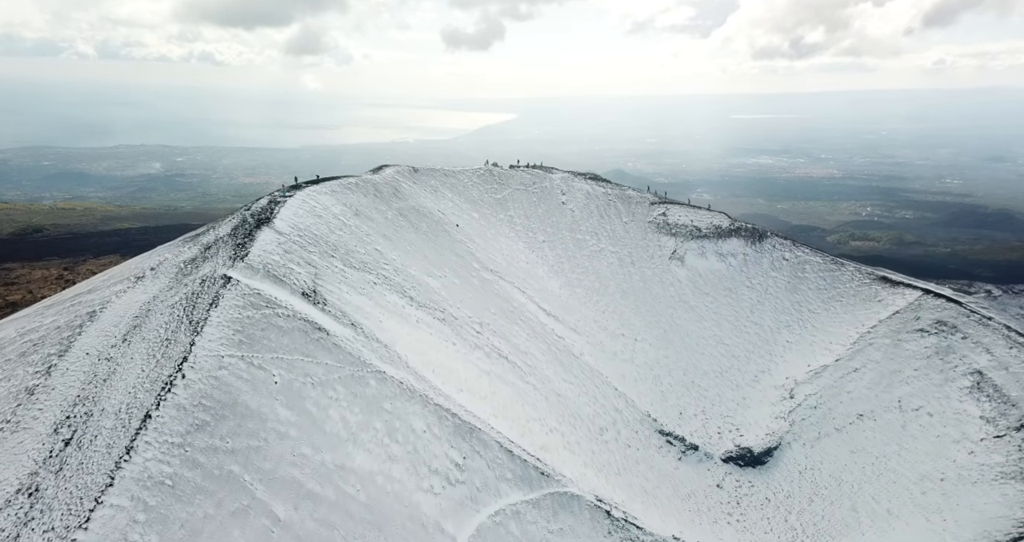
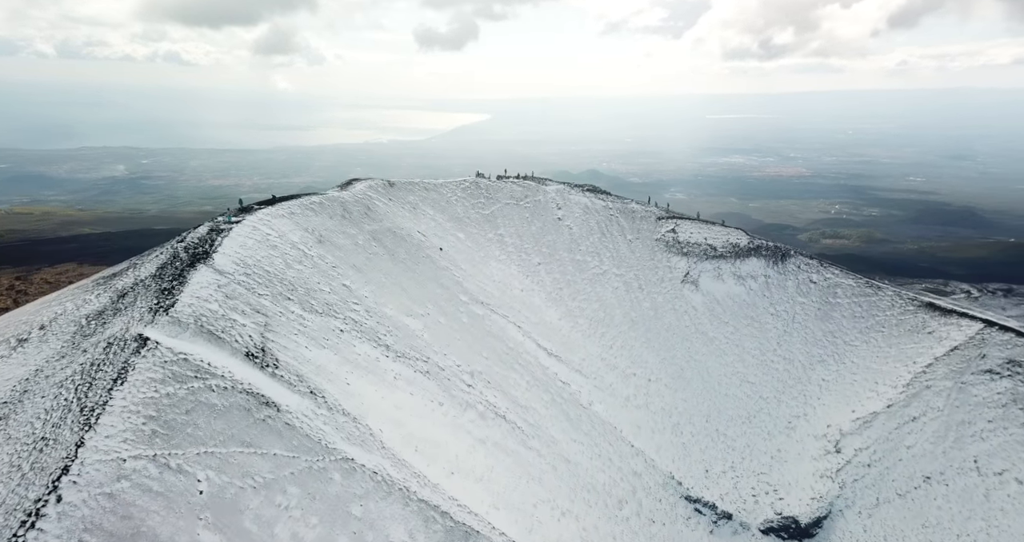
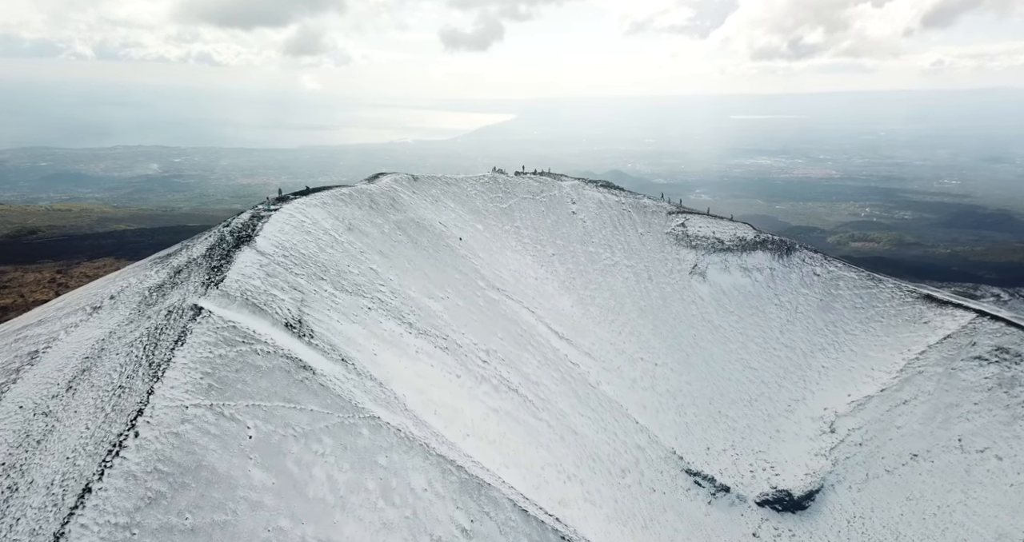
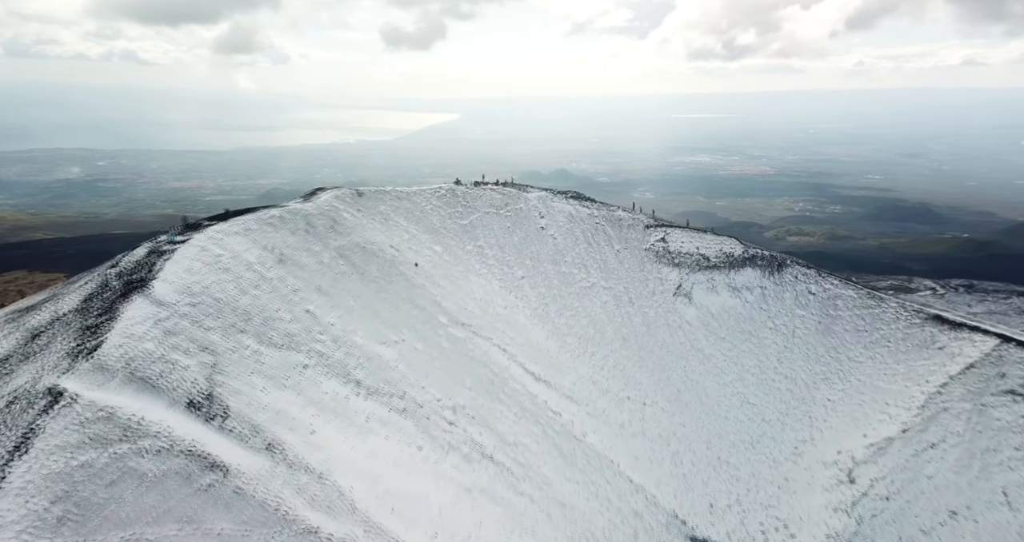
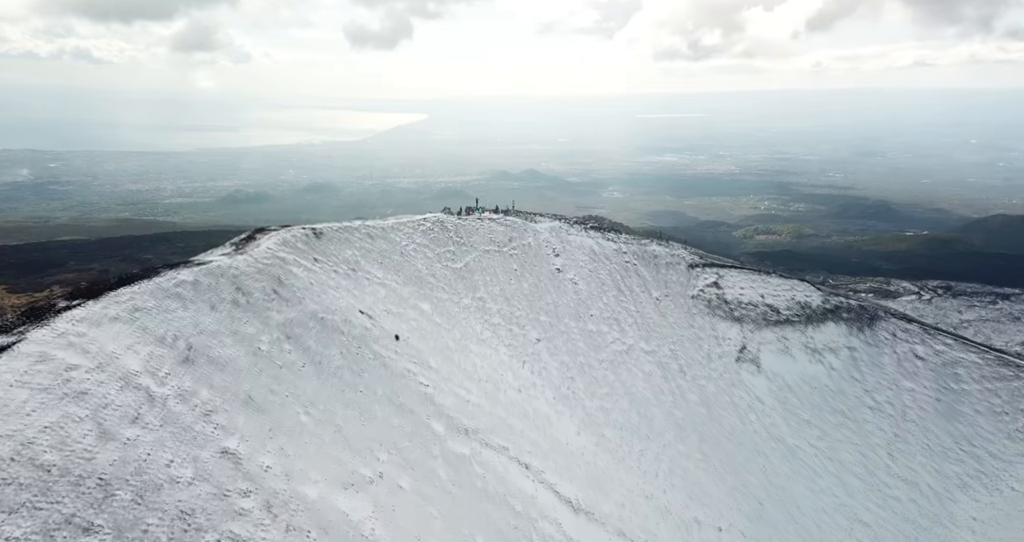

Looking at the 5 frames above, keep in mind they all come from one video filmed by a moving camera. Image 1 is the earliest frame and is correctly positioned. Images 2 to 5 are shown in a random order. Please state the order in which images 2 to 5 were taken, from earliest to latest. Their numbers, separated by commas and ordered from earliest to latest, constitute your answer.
3, 2, 4, 5
